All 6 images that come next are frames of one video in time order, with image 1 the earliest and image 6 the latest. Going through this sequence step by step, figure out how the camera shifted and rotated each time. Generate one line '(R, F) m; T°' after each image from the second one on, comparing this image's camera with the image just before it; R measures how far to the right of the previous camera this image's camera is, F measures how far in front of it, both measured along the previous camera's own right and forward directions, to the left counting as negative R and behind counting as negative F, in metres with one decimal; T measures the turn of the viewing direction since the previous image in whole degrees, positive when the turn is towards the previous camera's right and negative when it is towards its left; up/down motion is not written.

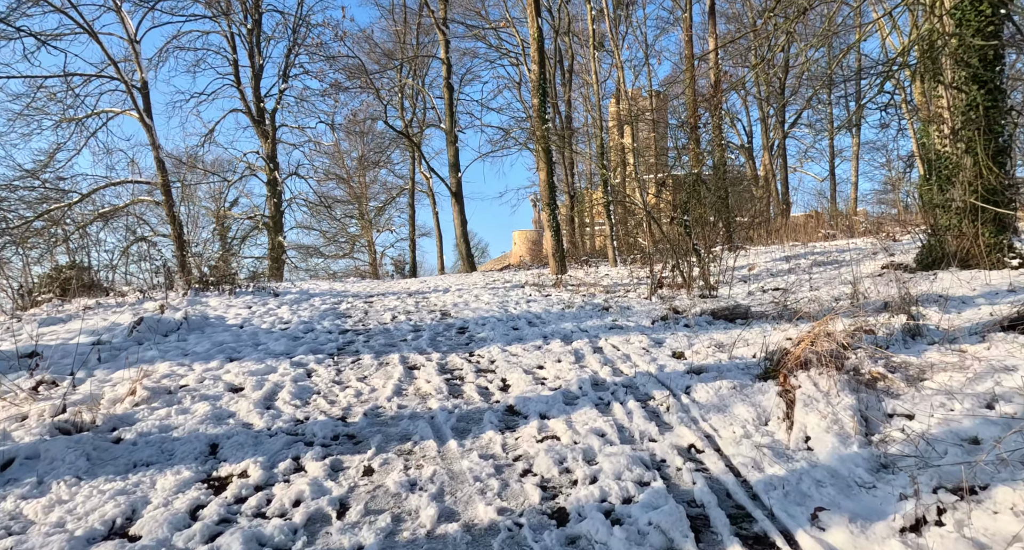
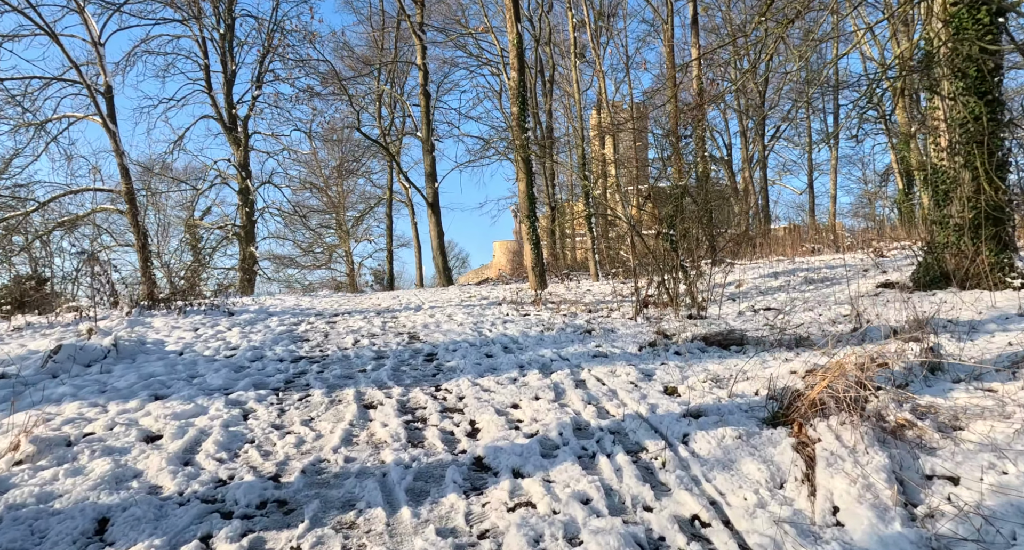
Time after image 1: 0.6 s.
(+0.1, +0.5) m; +2°
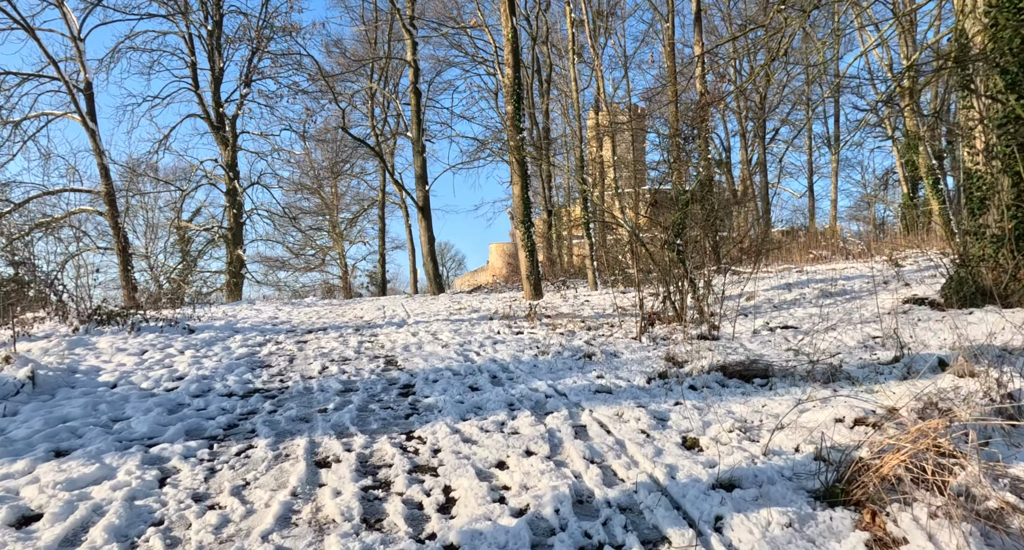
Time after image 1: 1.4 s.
(+0.1, +0.6) m; 0°
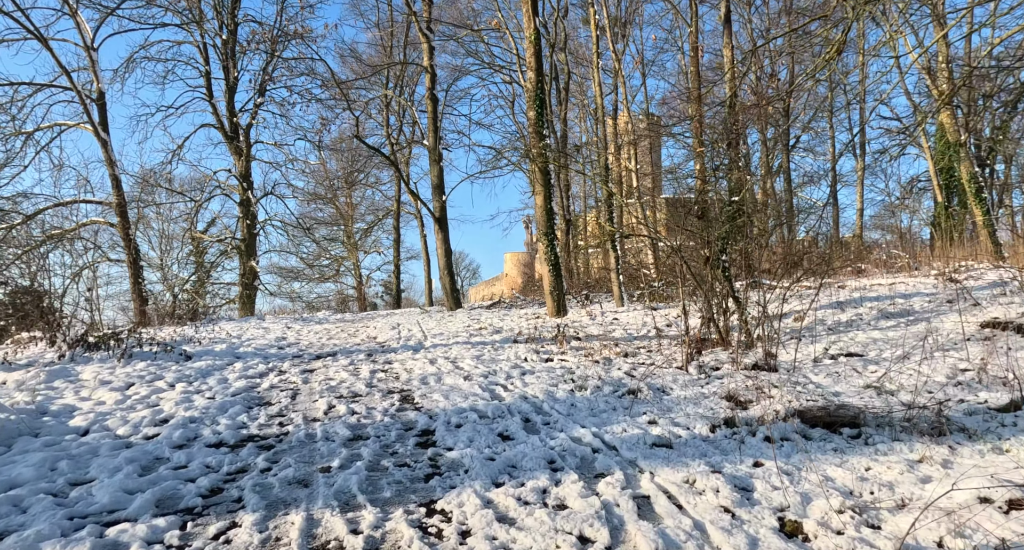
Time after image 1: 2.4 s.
(-0.1, +0.6) m; -1°
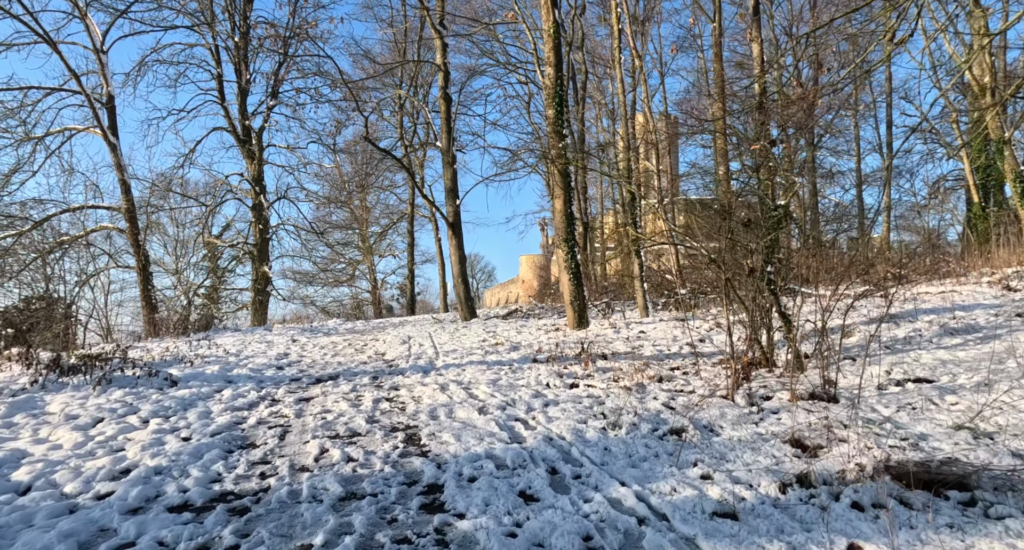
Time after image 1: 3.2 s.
(0.0, +0.6) m; -2°
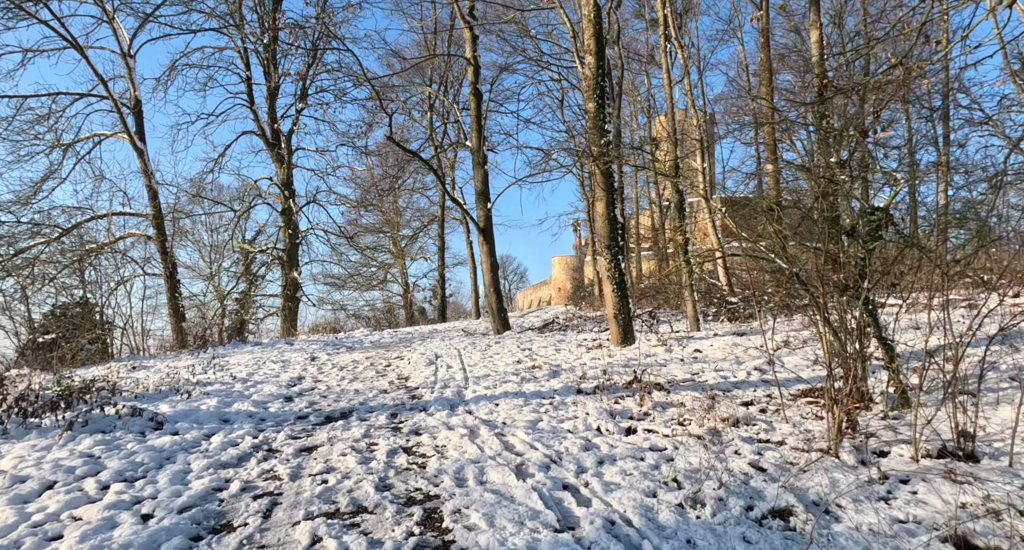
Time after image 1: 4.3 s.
(-0.1, +0.9) m; -3°
